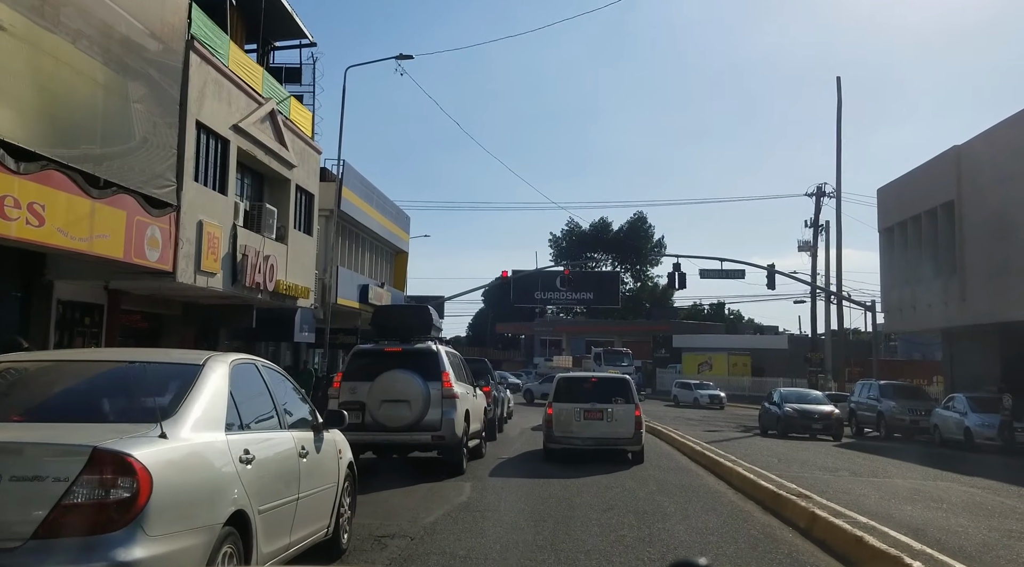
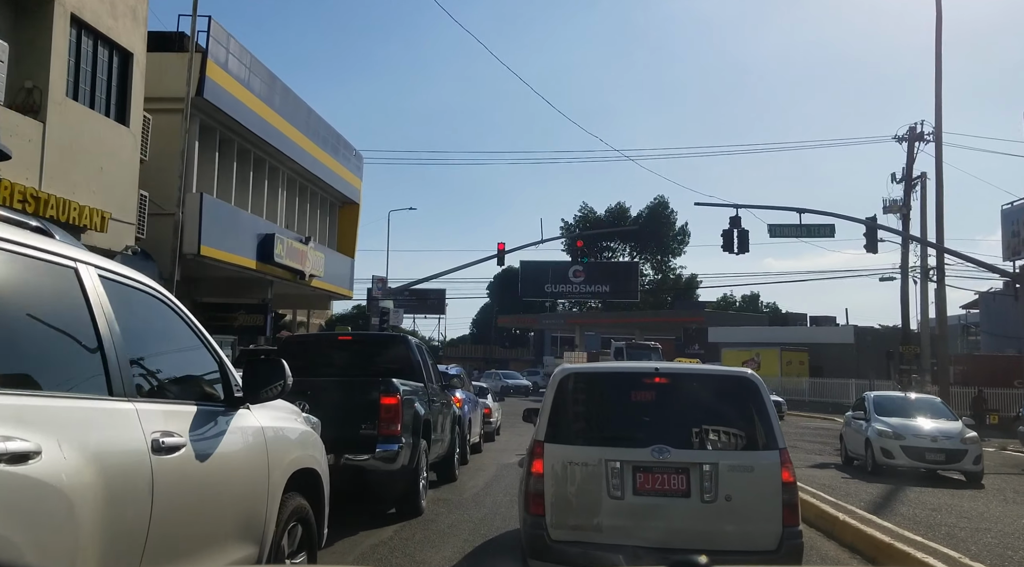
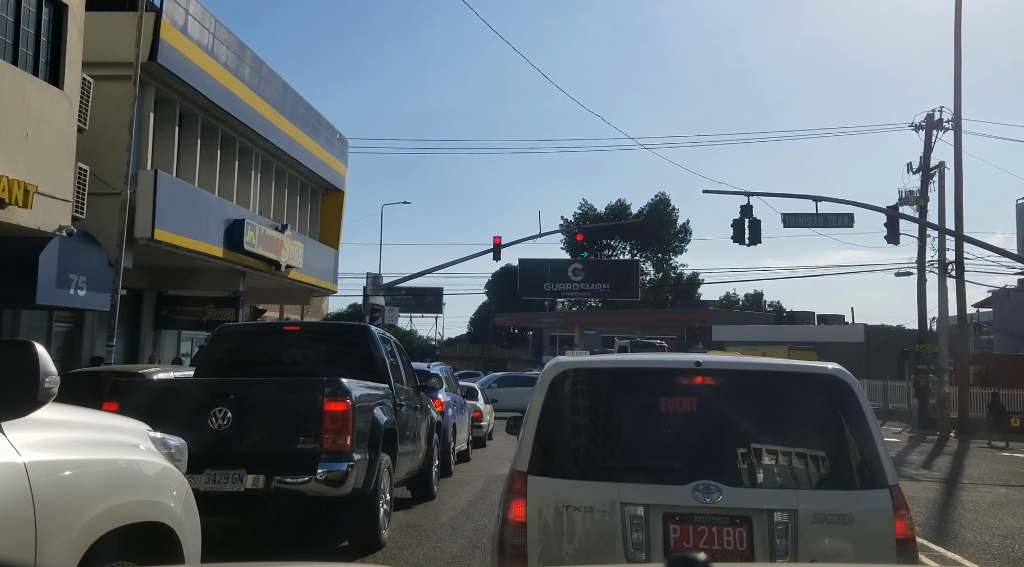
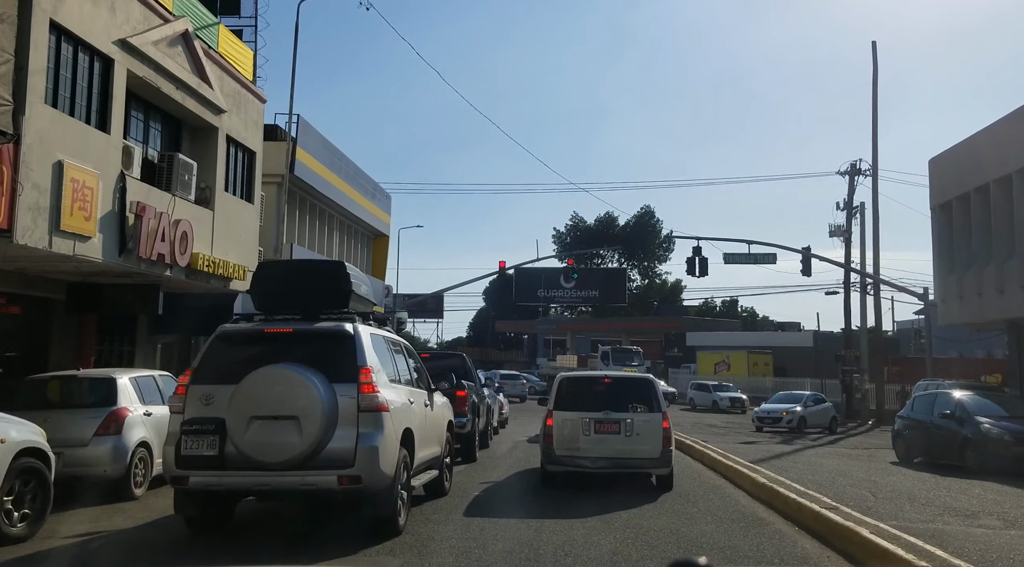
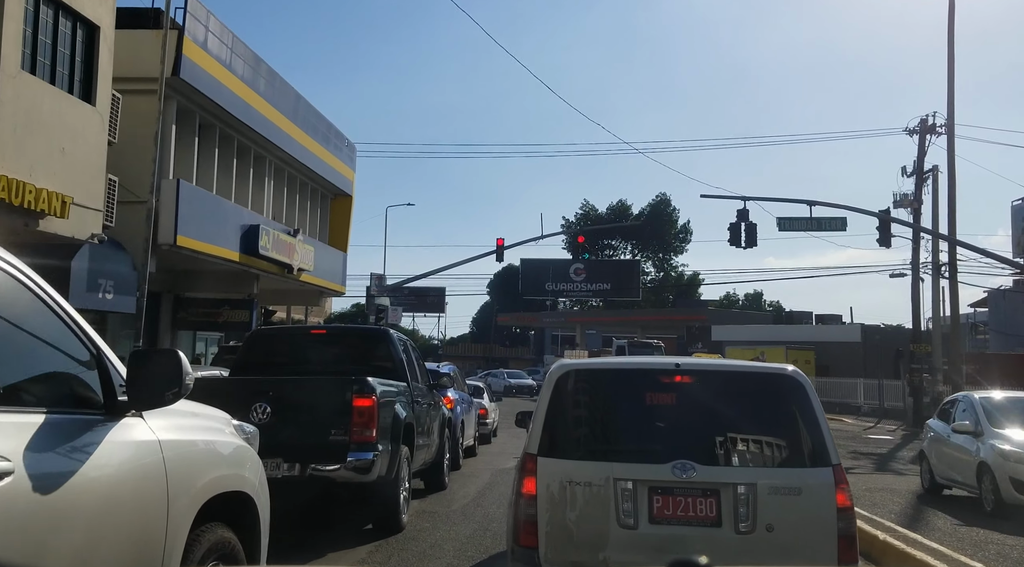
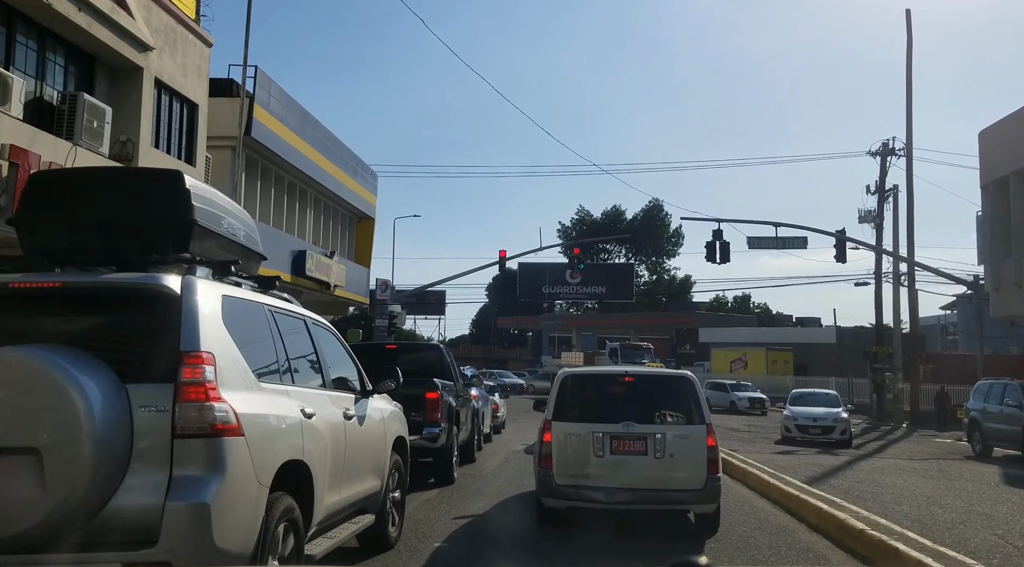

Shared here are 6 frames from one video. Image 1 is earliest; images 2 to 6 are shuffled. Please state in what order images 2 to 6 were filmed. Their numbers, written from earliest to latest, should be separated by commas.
4, 6, 2, 5, 3
